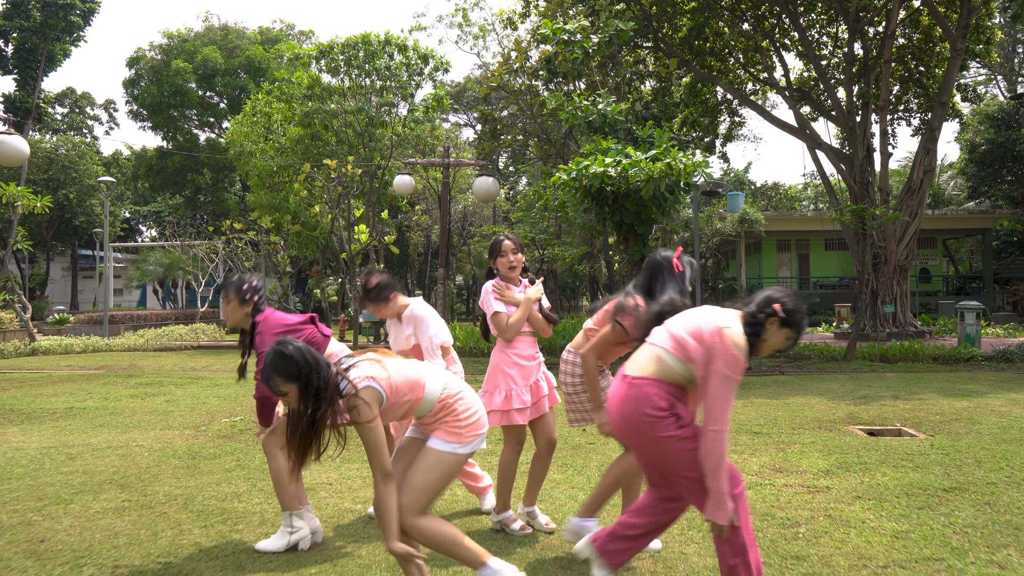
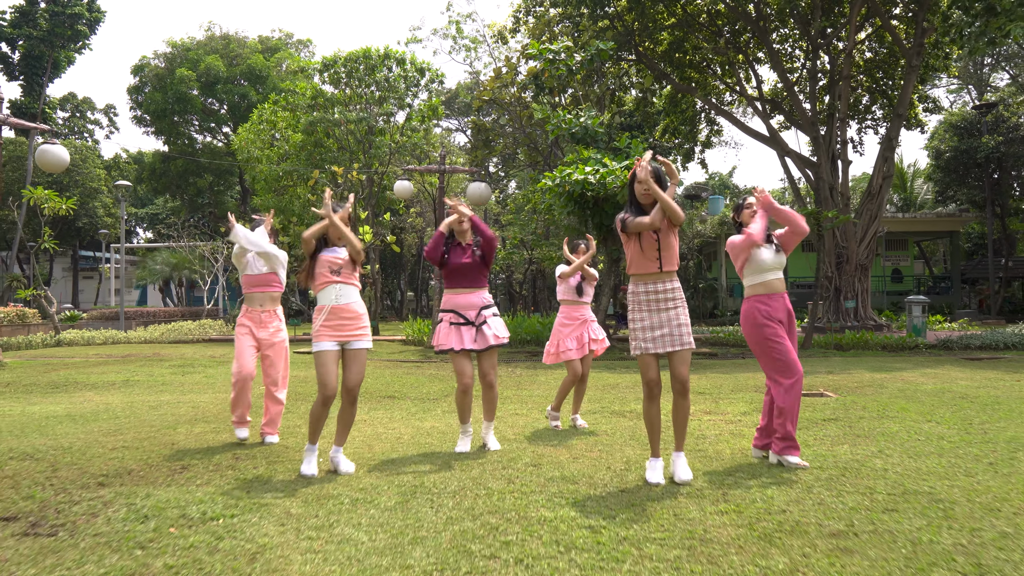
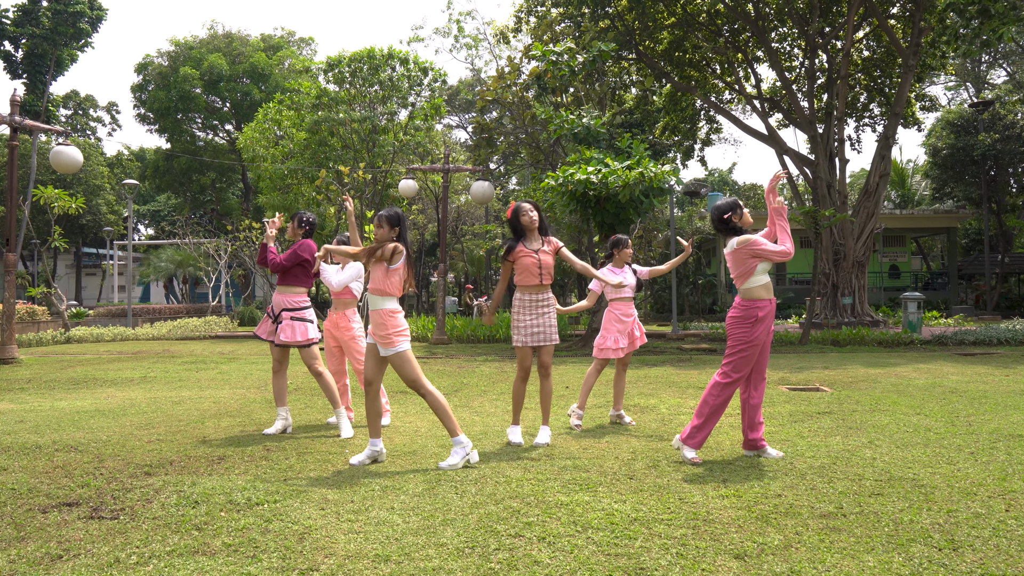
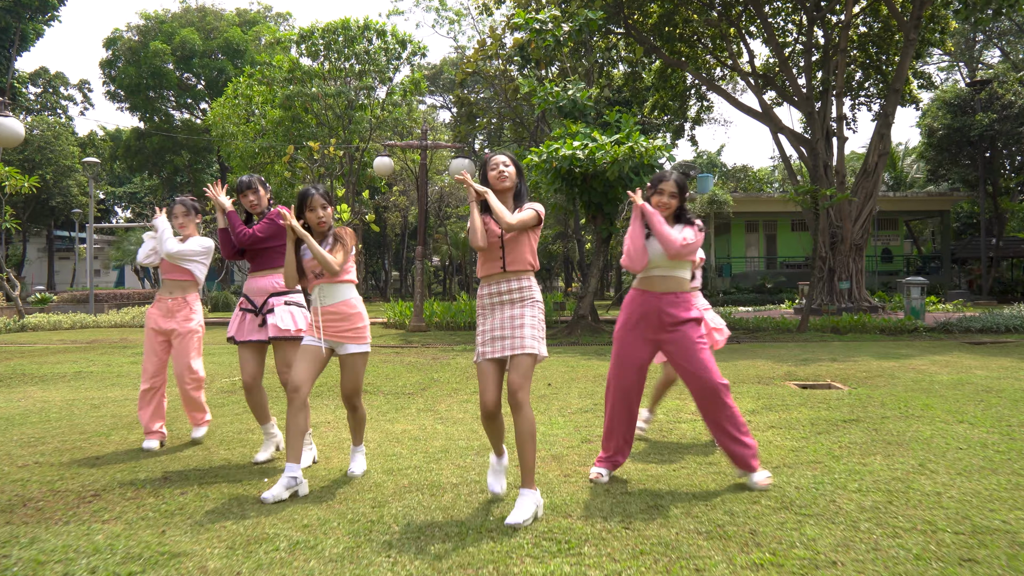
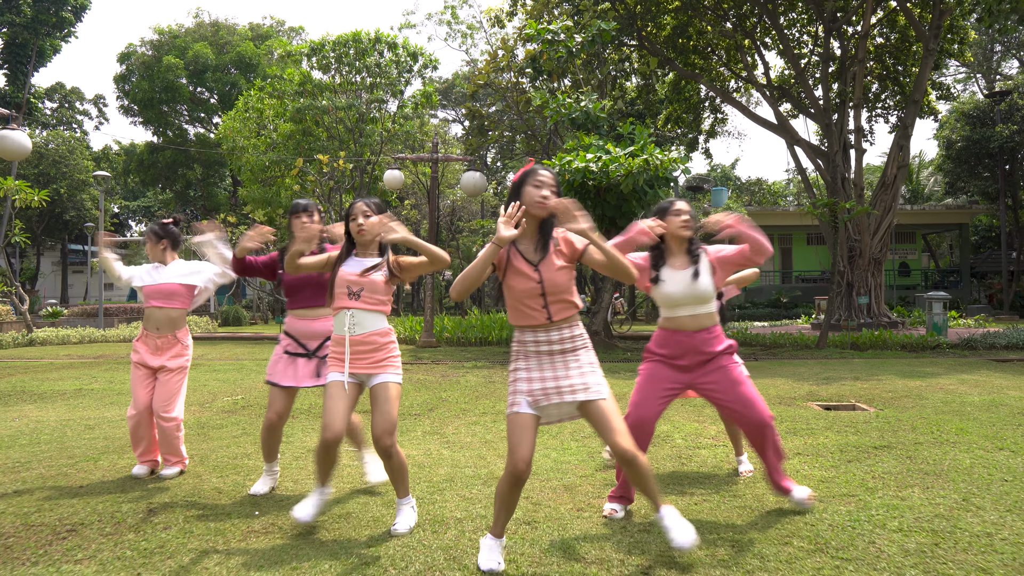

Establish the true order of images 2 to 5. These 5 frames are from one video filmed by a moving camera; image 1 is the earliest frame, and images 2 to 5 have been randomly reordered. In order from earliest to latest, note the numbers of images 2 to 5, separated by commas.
3, 4, 5, 2
